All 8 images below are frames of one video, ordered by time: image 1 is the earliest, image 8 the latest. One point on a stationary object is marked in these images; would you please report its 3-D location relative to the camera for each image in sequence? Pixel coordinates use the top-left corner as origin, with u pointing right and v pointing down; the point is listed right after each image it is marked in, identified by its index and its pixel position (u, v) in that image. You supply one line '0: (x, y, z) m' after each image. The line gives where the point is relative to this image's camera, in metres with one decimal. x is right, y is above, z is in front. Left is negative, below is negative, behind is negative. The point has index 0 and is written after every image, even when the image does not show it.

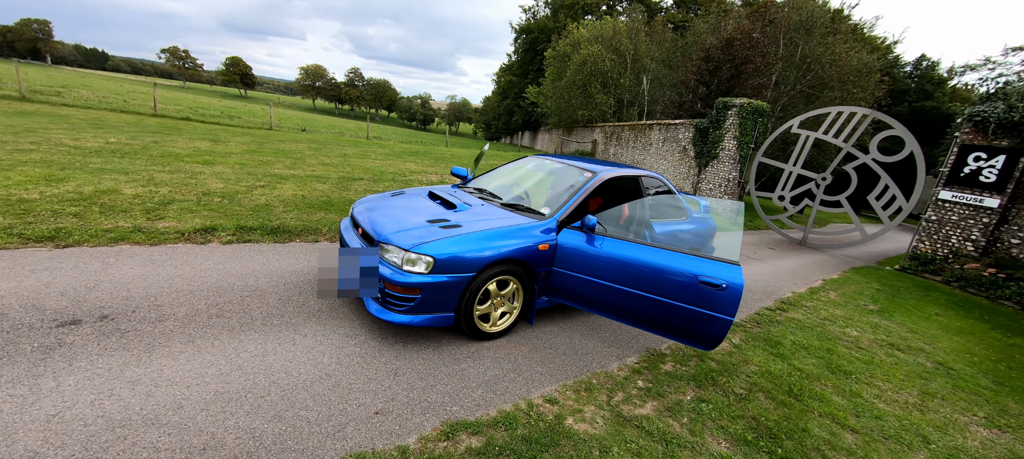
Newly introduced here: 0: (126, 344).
0: (-2.5, -0.7, +2.7) m
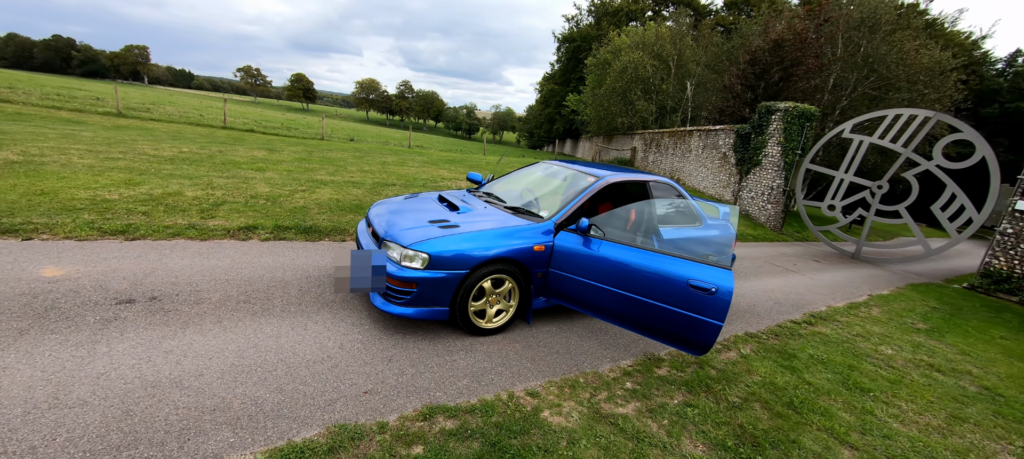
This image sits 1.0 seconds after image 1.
0: (-2.6, -0.7, +3.2) m
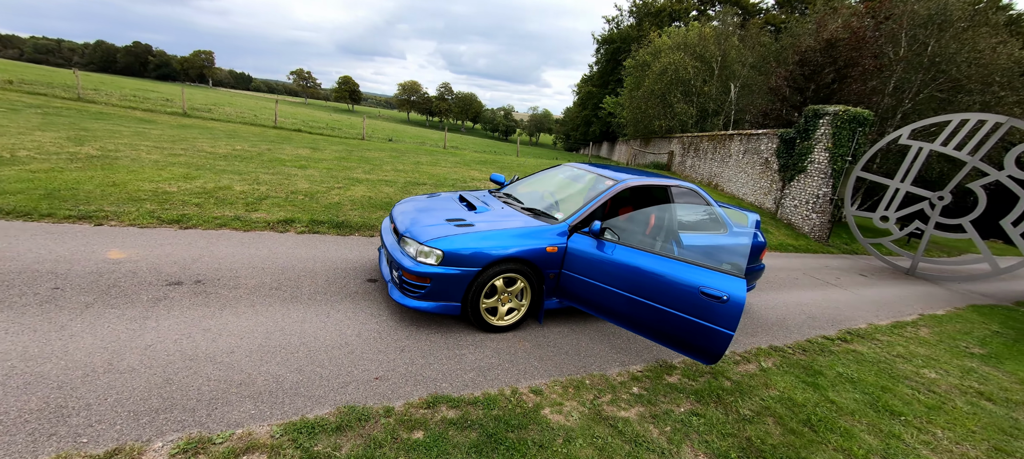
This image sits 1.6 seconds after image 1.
0: (-2.5, -0.6, +3.5) m
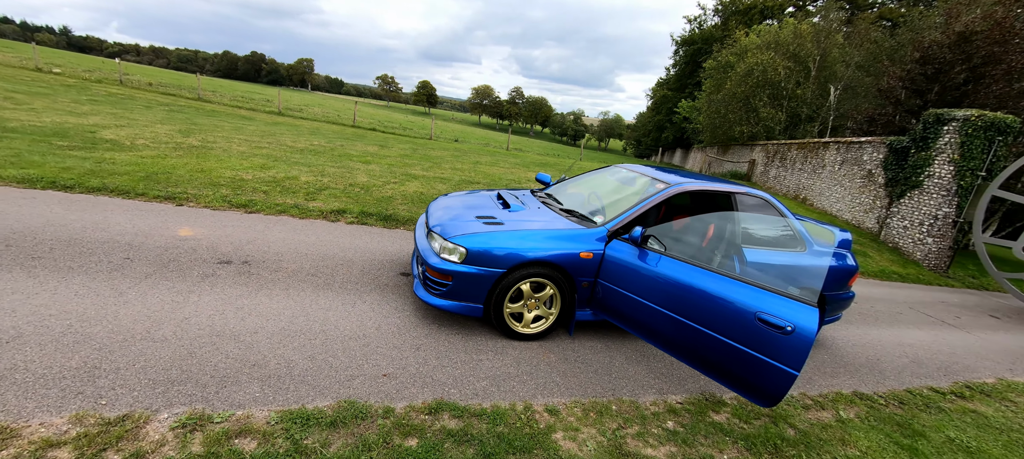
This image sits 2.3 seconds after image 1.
0: (-2.3, -0.5, +3.7) m
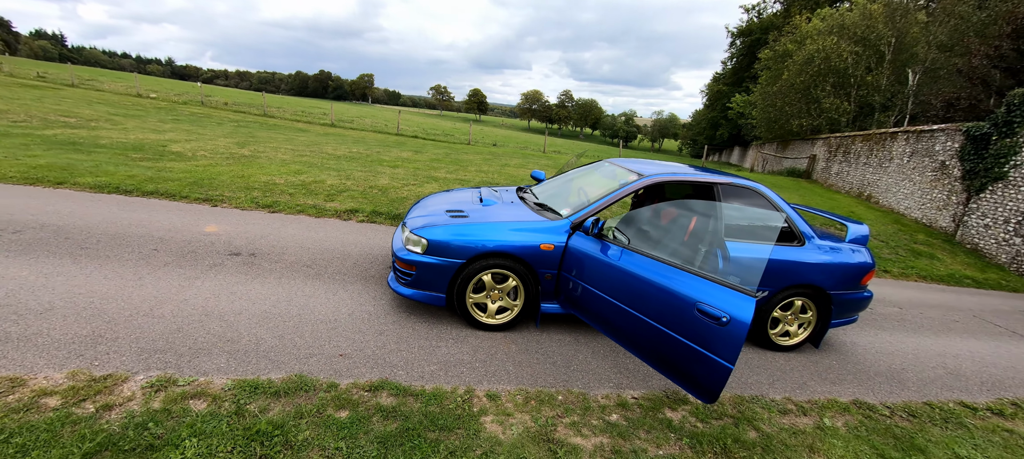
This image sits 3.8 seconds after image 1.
0: (-2.6, -0.4, +4.1) m
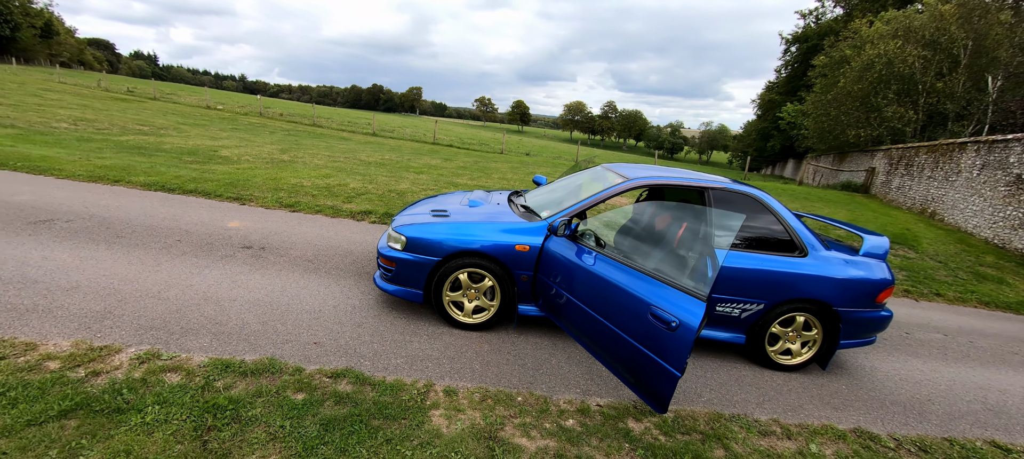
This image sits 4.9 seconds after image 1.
0: (-2.7, -0.4, +4.4) m
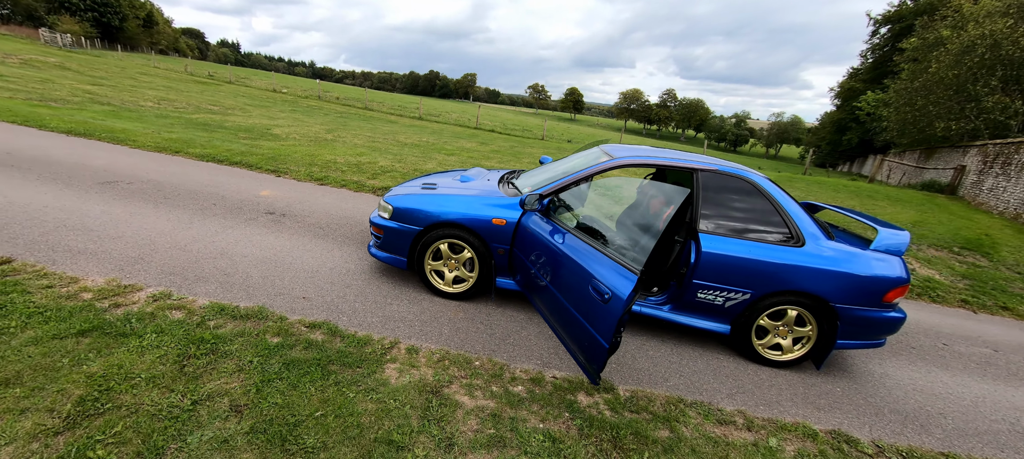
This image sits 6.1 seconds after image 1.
0: (-2.8, 0.0, +4.9) m
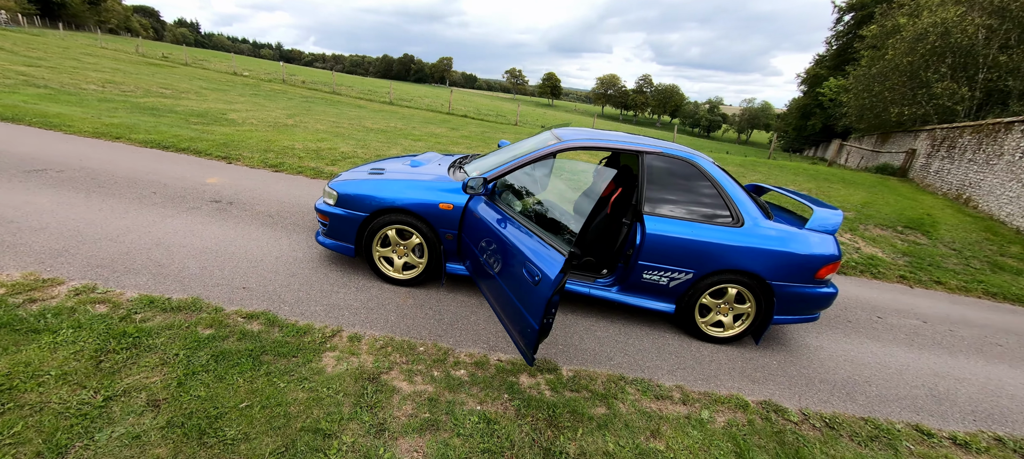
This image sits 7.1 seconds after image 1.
0: (-3.3, +0.2, +4.7) m
